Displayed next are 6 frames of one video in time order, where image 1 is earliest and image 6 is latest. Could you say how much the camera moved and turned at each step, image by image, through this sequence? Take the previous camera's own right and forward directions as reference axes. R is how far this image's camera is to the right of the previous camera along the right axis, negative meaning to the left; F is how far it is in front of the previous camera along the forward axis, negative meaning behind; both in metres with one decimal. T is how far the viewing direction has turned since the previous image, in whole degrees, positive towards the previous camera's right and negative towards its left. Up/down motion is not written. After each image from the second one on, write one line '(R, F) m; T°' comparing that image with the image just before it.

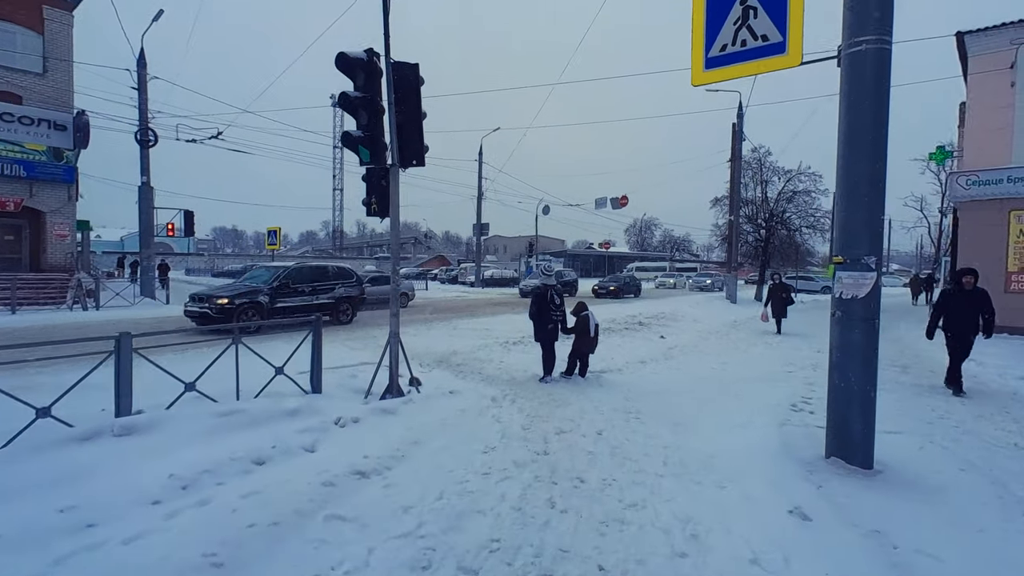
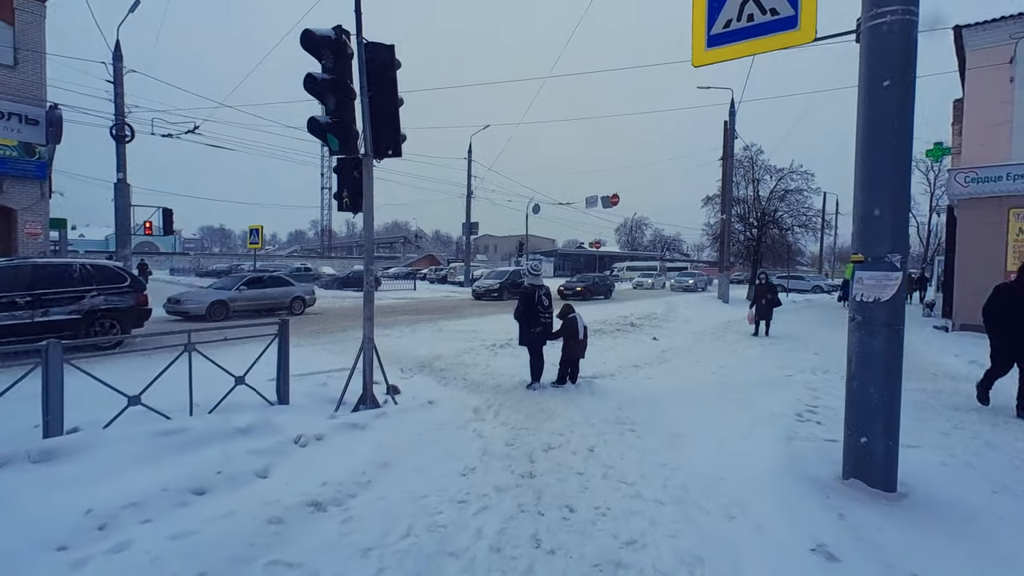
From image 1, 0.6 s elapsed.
(+0.1, +0.5) m; +1°
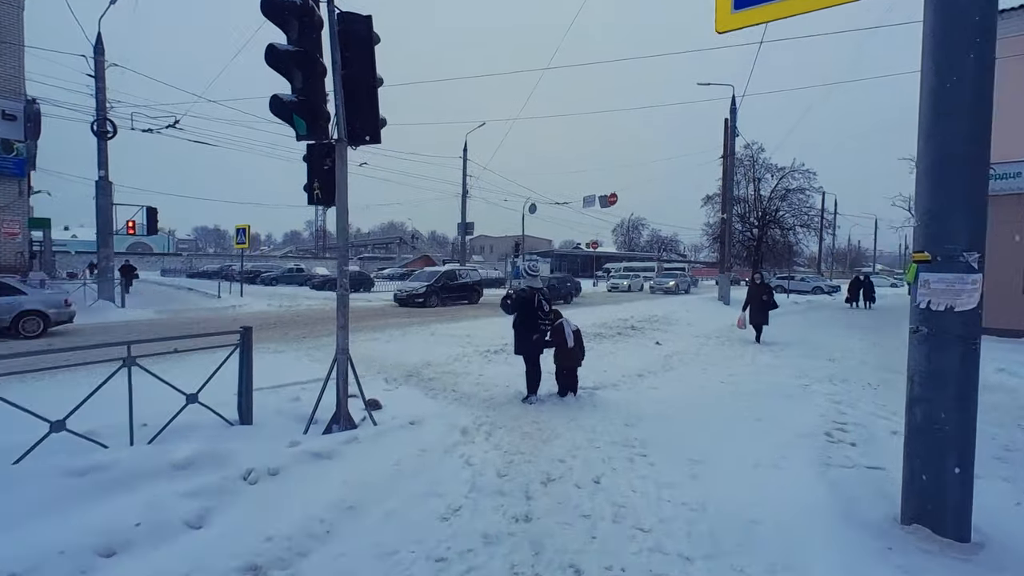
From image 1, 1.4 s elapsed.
(0.0, +0.7) m; 0°
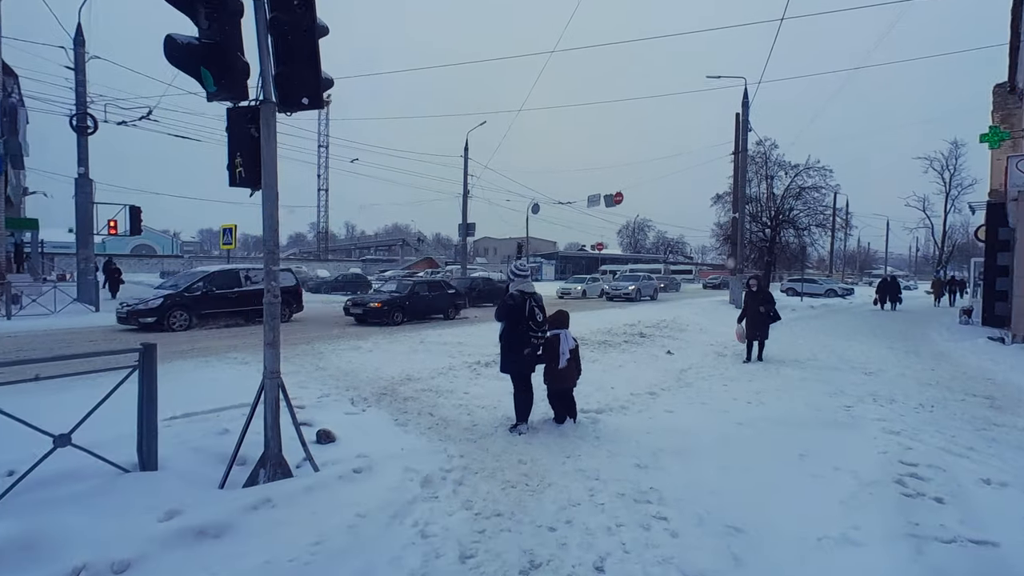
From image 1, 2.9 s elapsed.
(+0.2, +1.3) m; -1°
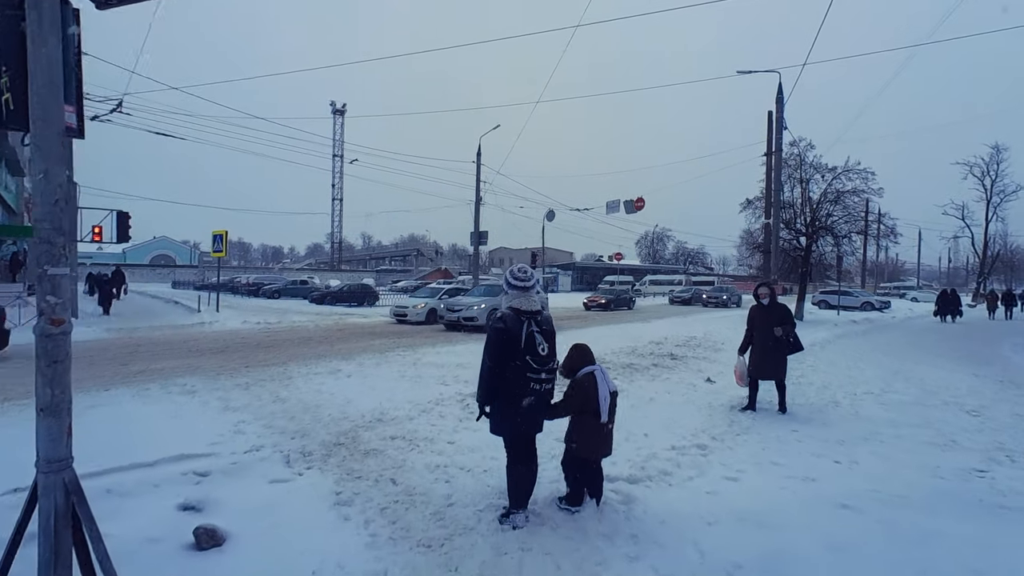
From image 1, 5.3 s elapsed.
(+0.2, +2.0) m; -2°
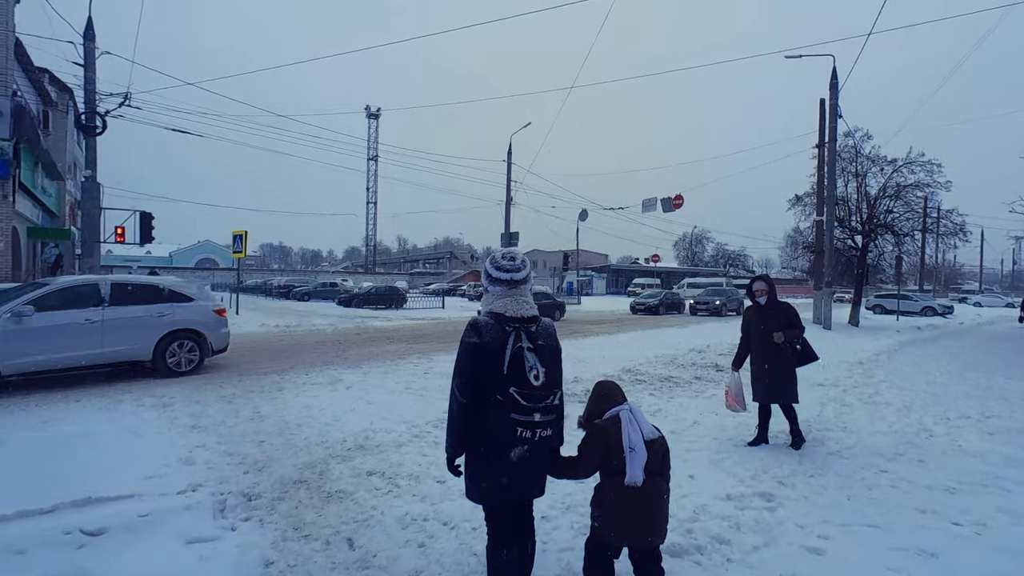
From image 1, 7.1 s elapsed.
(+0.2, +1.3) m; -4°
